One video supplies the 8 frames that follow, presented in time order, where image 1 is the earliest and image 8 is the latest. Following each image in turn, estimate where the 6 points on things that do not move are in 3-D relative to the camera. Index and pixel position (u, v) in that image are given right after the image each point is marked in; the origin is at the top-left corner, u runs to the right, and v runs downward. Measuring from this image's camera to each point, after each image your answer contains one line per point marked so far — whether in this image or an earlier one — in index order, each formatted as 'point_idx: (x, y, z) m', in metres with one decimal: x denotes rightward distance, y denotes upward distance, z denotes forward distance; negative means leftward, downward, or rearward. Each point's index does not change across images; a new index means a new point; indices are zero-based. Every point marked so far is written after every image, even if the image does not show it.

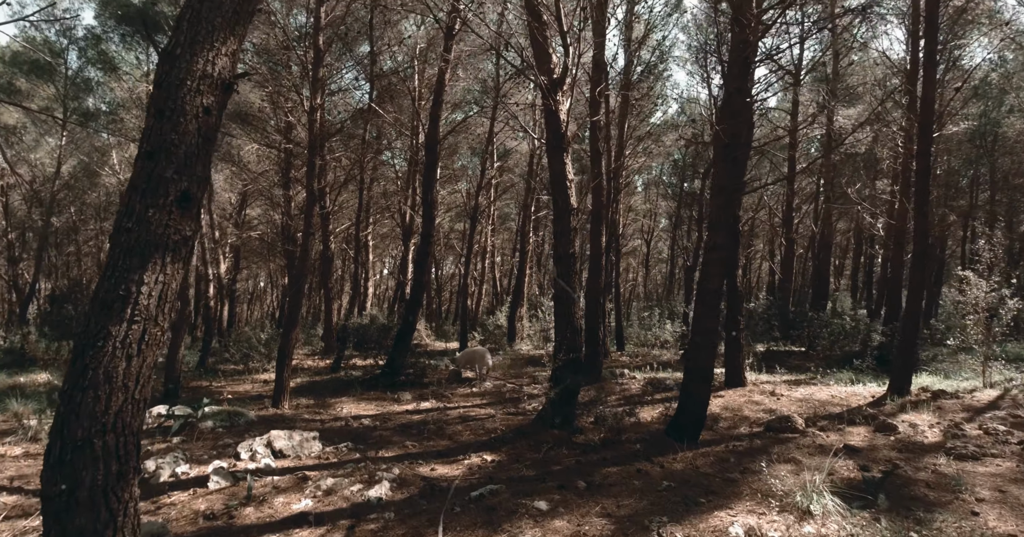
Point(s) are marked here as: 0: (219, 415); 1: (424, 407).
0: (-2.8, -1.4, +6.8) m
1: (-0.9, -1.5, +7.8) m
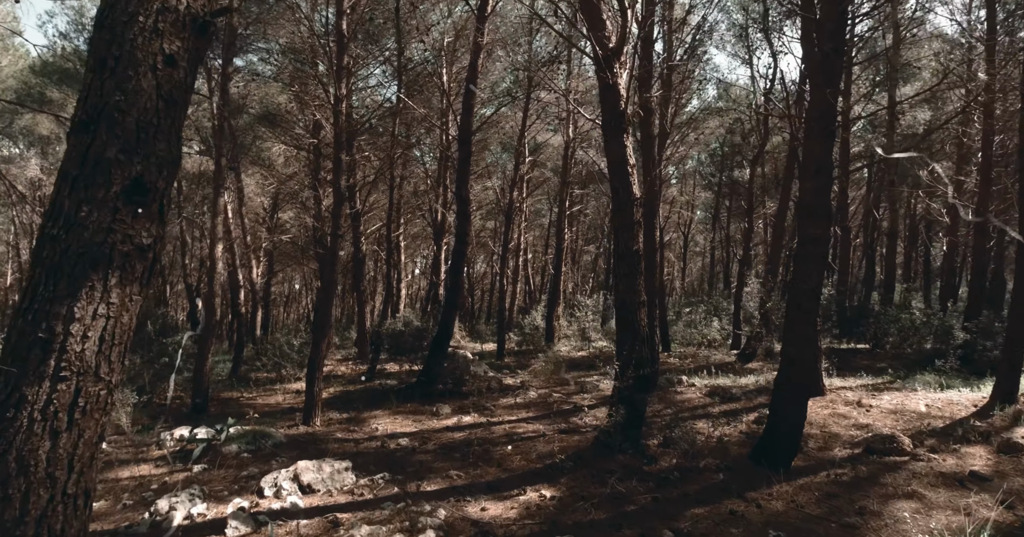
0: (-2.3, -1.5, +6.2) m
1: (-0.5, -1.5, +7.2) m
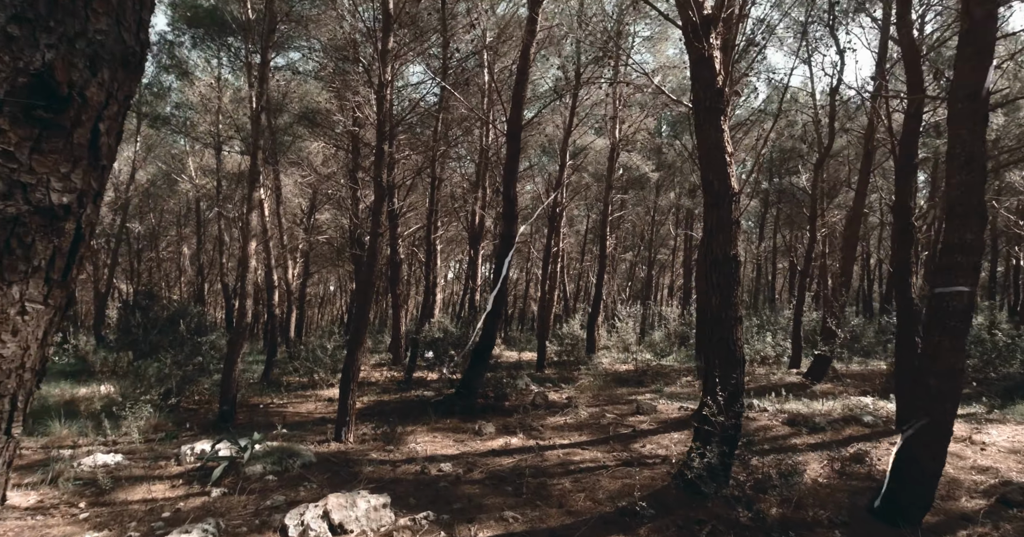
0: (-1.9, -1.5, +5.6) m
1: (0.0, -1.6, +6.5) m
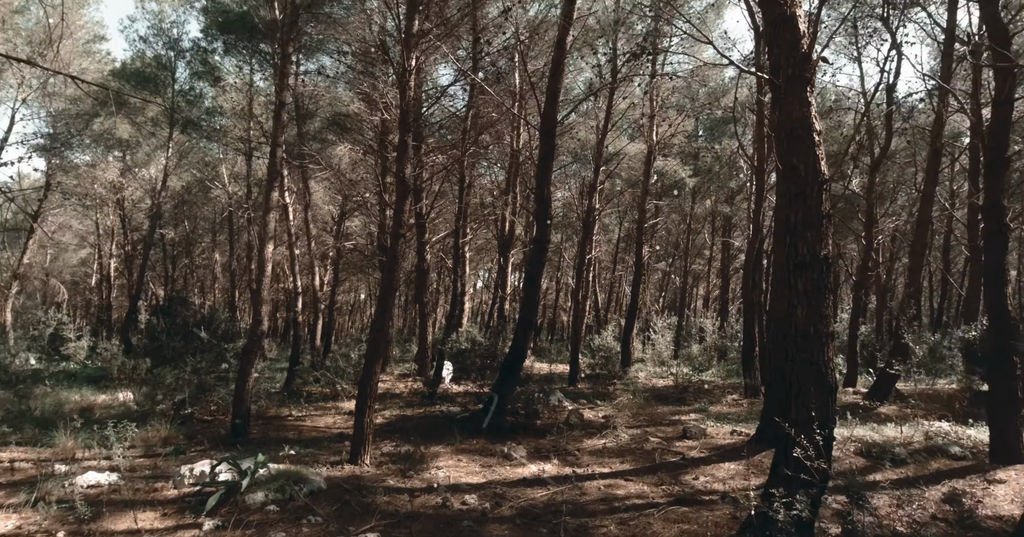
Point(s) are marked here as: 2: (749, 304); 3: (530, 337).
0: (-1.6, -1.5, +5.0) m
1: (+0.3, -1.6, +5.8) m
2: (+3.4, -0.5, +10.4) m
3: (+0.2, -0.8, +8.5) m
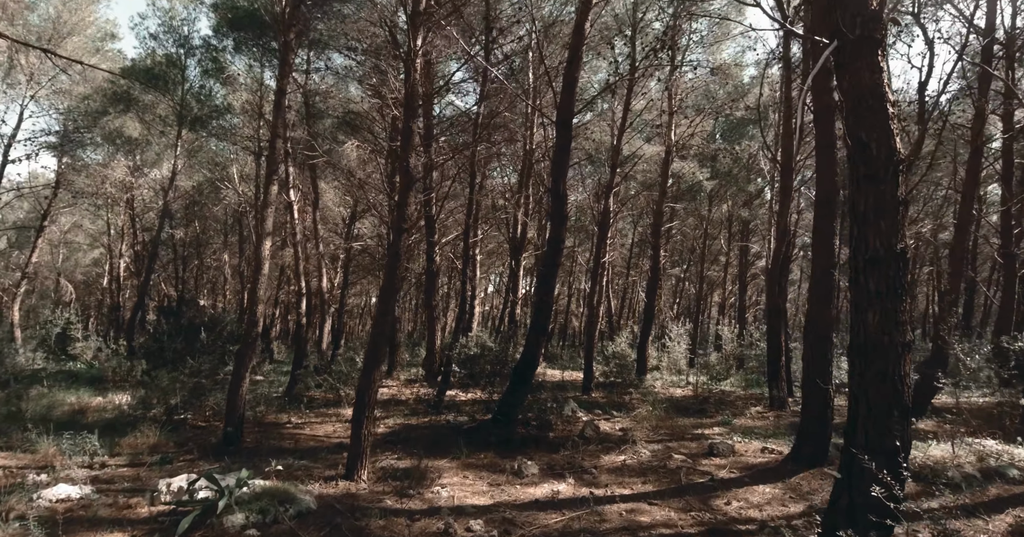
0: (-1.6, -1.4, +4.5) m
1: (+0.4, -1.6, +5.2) m
2: (+3.6, -0.6, +9.8) m
3: (+0.3, -0.8, +7.9) m
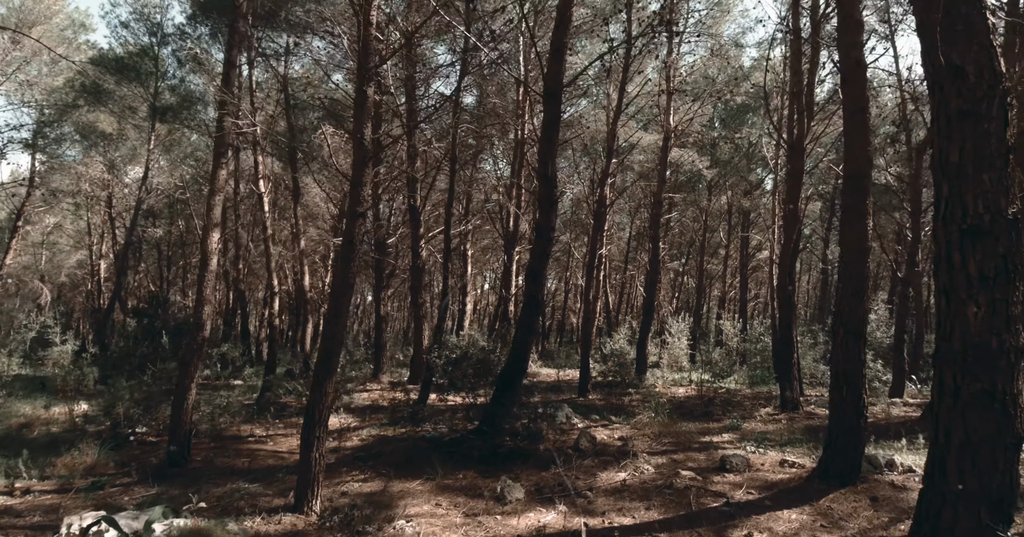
0: (-1.7, -1.4, +3.6) m
1: (+0.2, -1.5, +4.3) m
2: (+3.4, -0.4, +8.9) m
3: (+0.2, -0.7, +7.1) m
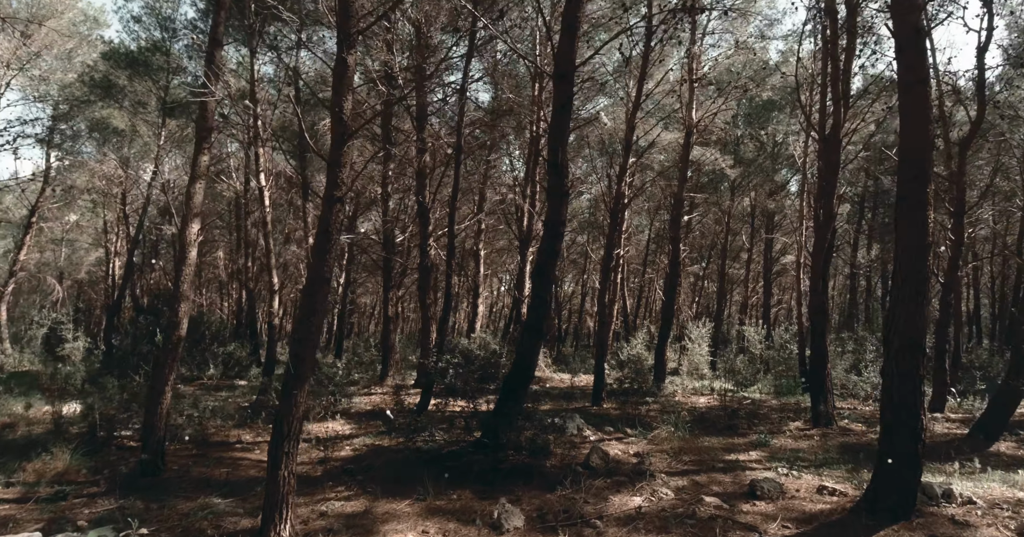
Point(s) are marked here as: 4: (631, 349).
0: (-1.8, -1.3, +3.0) m
1: (+0.2, -1.5, +3.7) m
2: (+3.5, -0.5, +8.2) m
3: (+0.2, -0.7, +6.4) m
4: (+2.1, -1.4, +12.7) m
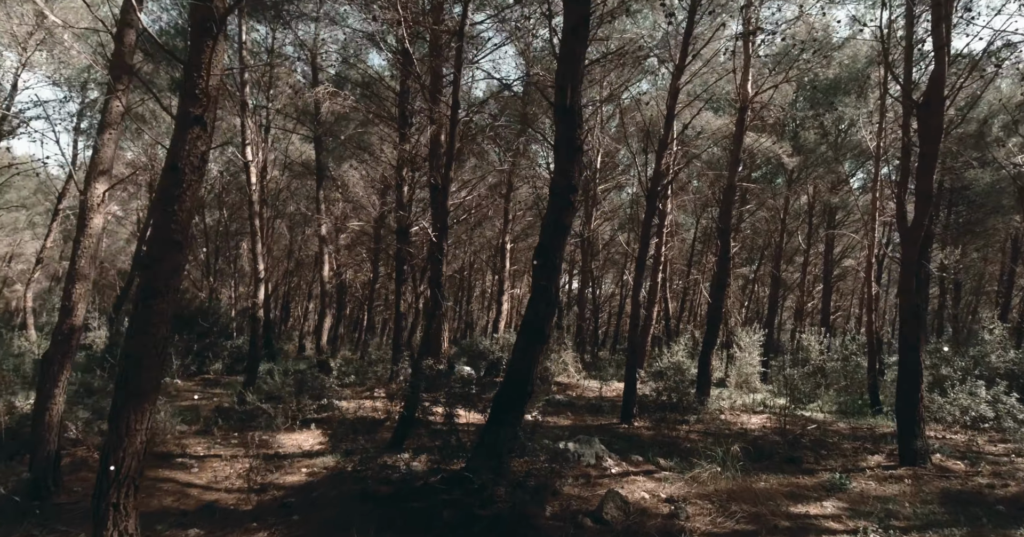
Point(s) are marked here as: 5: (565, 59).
0: (-2.0, -1.2, +1.6) m
1: (0.0, -1.4, +2.2) m
2: (+3.6, -0.4, +6.5) m
3: (+0.2, -0.6, +4.9) m
4: (+2.4, -1.3, +11.0) m
5: (+0.4, +1.4, +5.0) m
